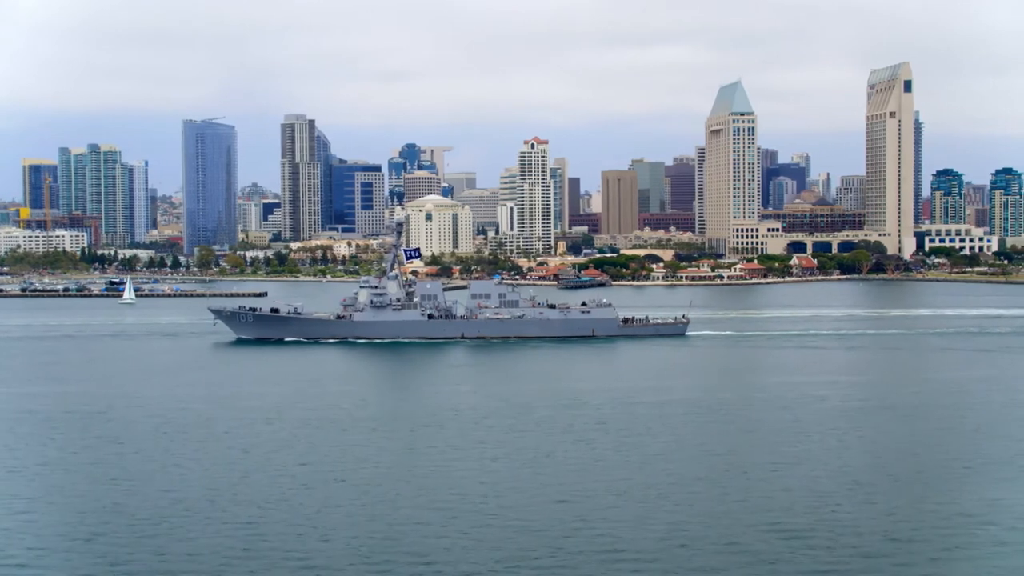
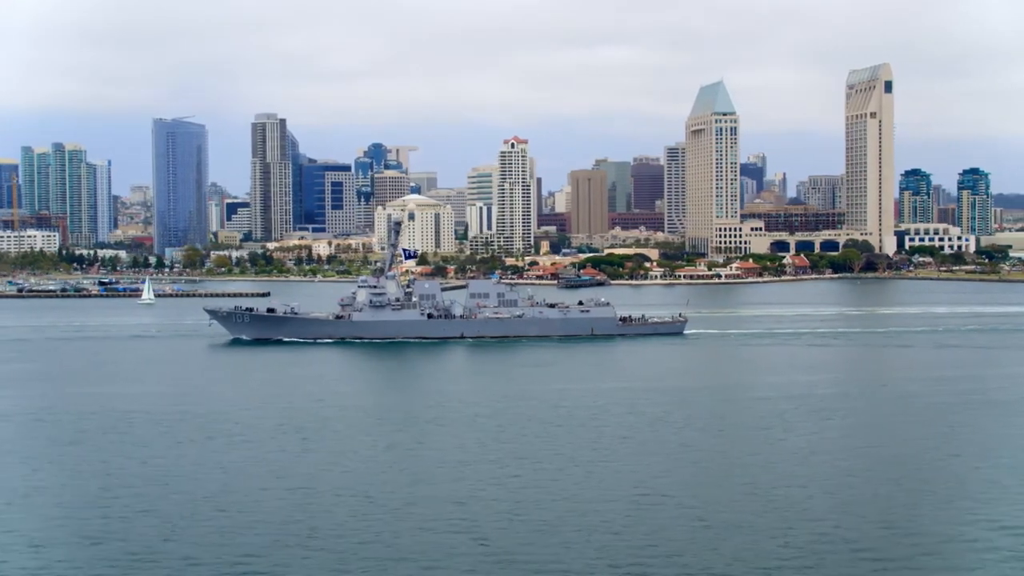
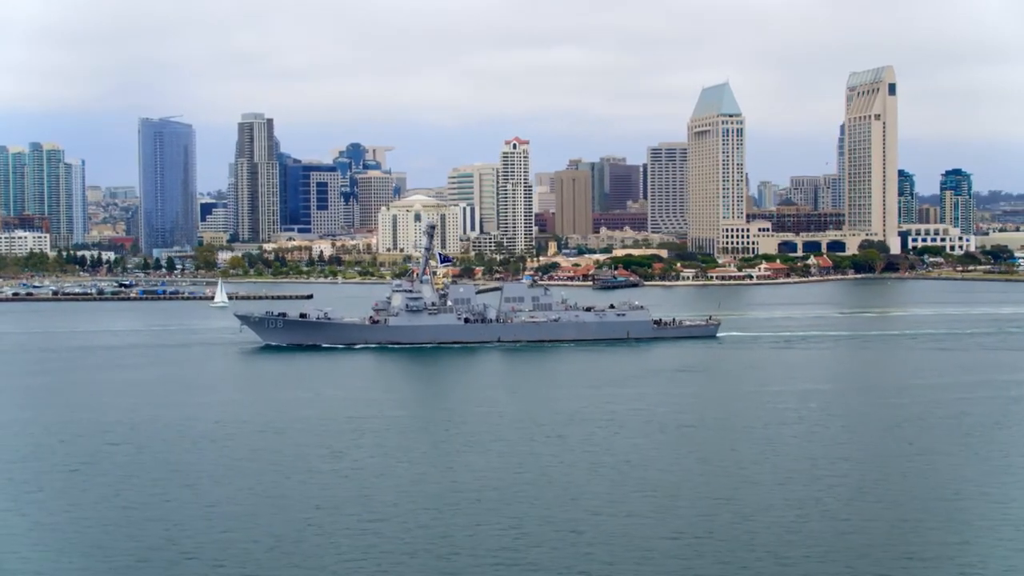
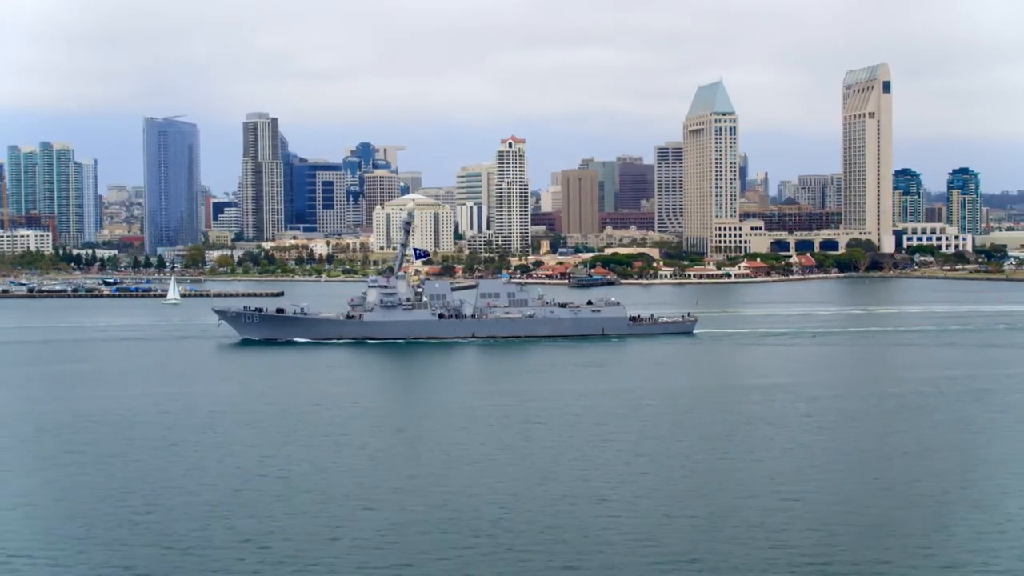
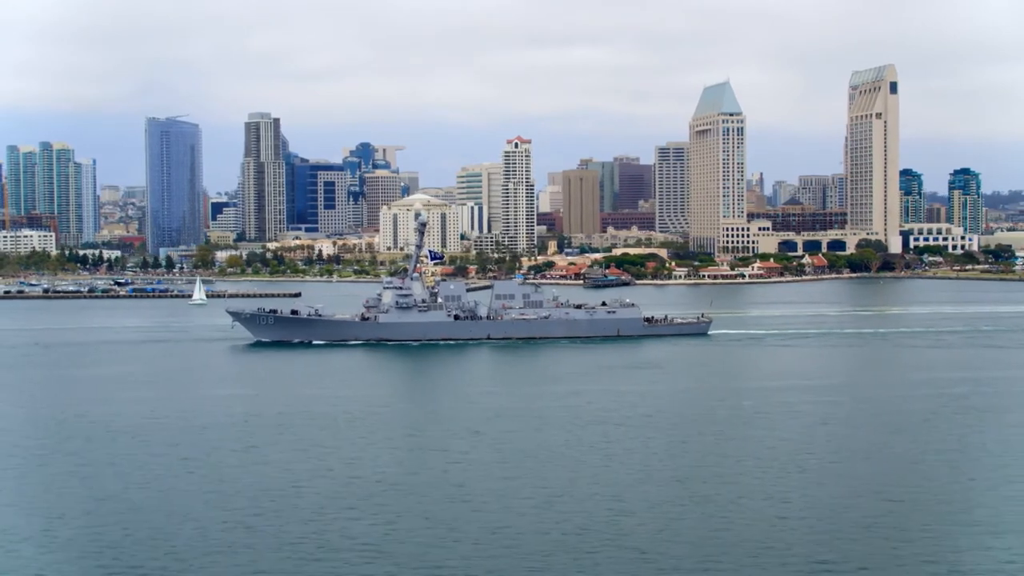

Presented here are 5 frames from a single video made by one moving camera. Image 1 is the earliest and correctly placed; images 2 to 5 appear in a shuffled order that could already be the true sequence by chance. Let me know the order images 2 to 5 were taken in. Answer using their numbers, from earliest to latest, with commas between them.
2, 4, 5, 3
